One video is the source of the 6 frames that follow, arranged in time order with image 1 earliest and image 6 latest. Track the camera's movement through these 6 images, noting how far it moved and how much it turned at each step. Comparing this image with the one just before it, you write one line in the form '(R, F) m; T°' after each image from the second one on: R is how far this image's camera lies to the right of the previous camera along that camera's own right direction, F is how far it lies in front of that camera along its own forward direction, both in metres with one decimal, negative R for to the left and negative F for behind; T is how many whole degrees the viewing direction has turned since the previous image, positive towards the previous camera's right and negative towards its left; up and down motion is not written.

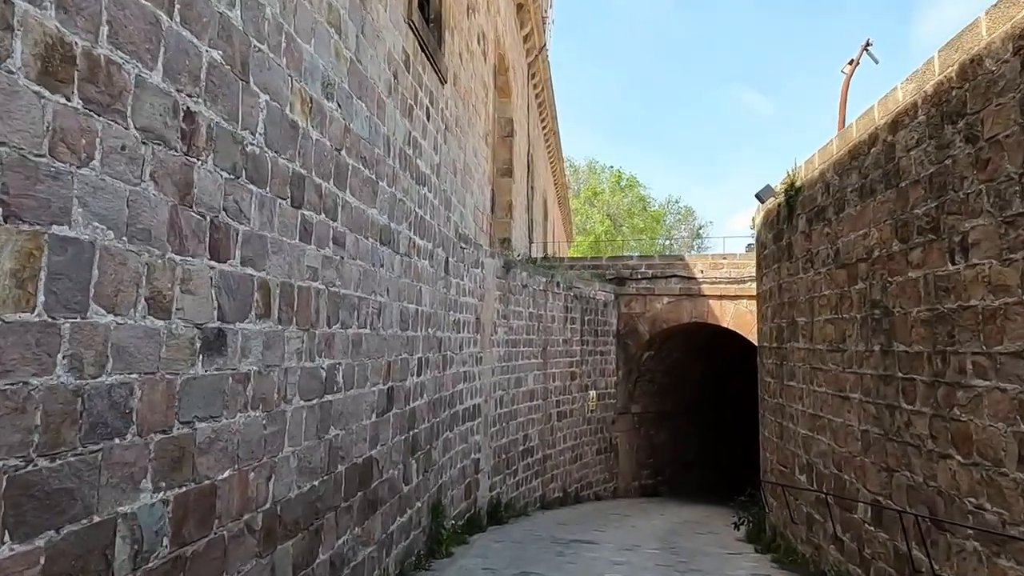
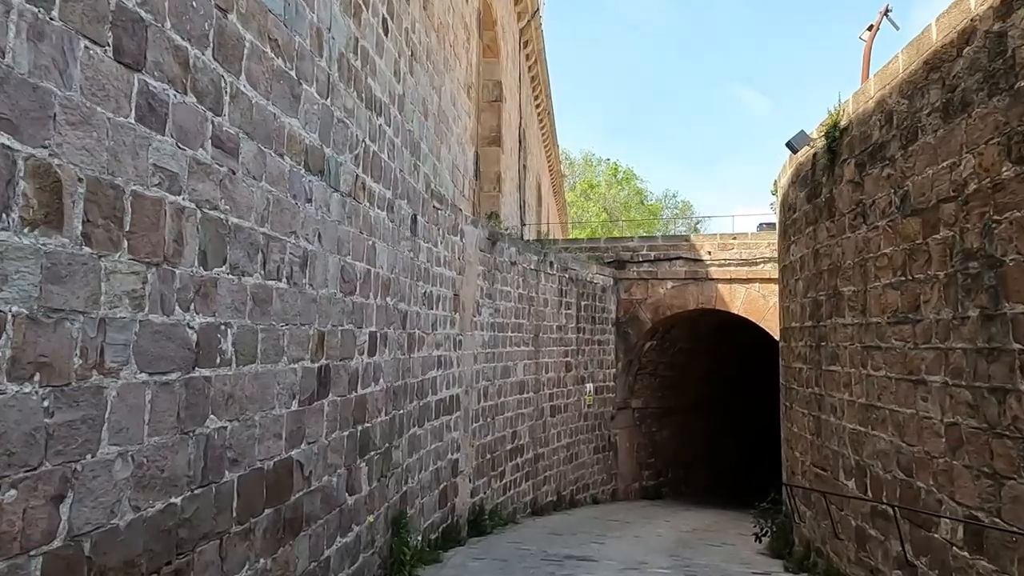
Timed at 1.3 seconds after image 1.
(+0.1, +1.3) m; 0°
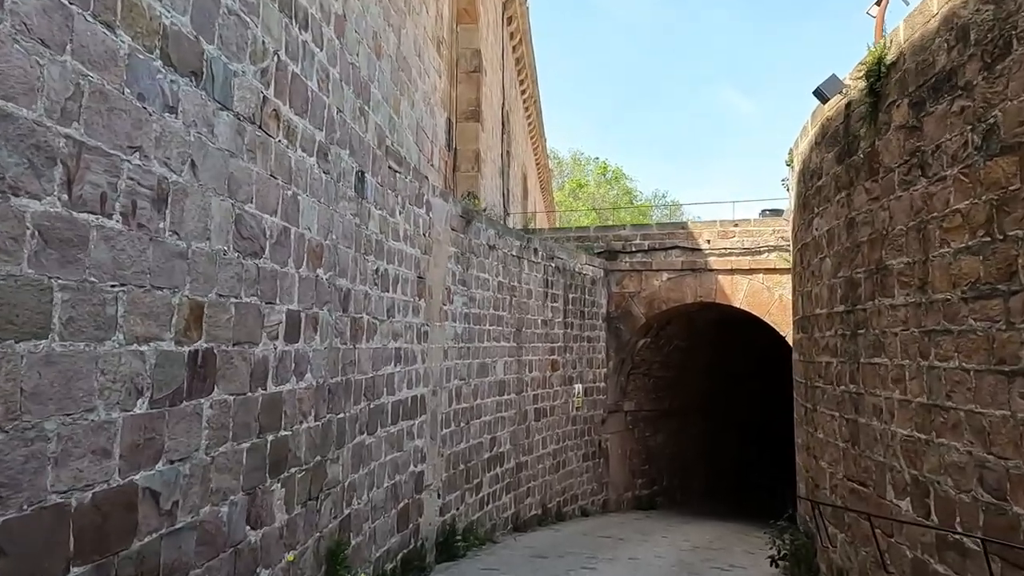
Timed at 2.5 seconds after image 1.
(+0.1, +1.1) m; +1°
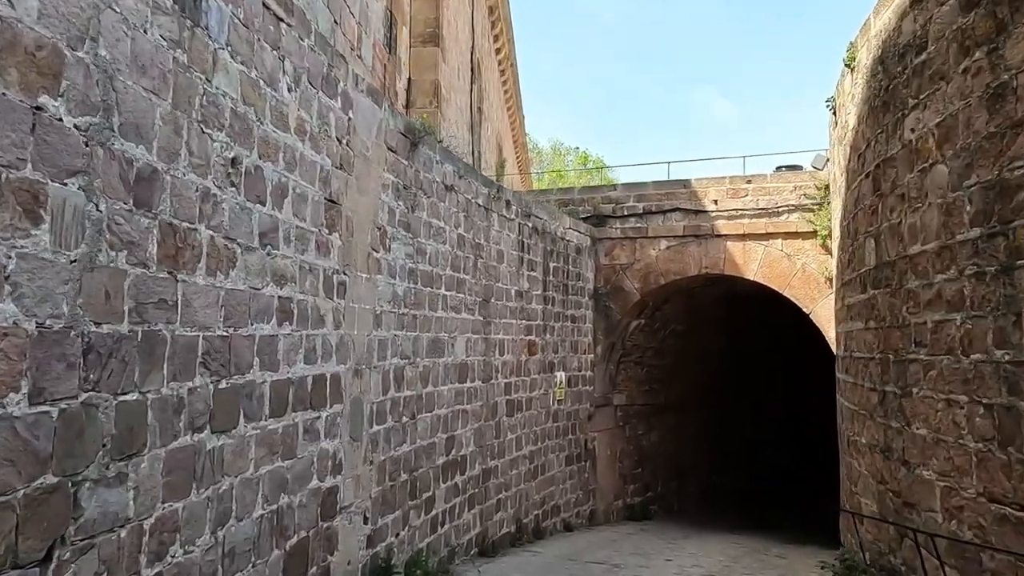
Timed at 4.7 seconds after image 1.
(+0.1, +2.0) m; +2°
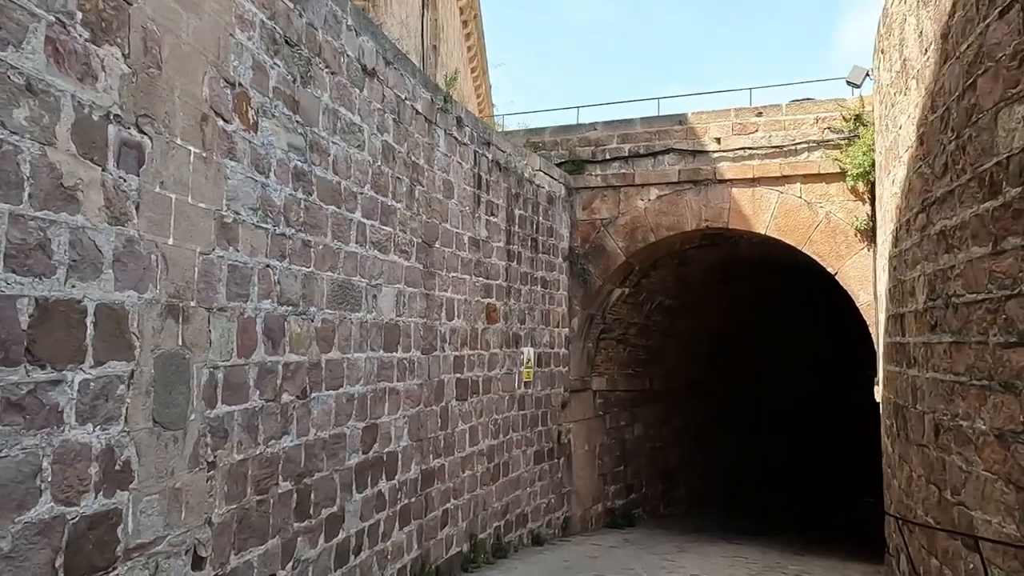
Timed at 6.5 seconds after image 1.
(+0.1, +1.9) m; +2°
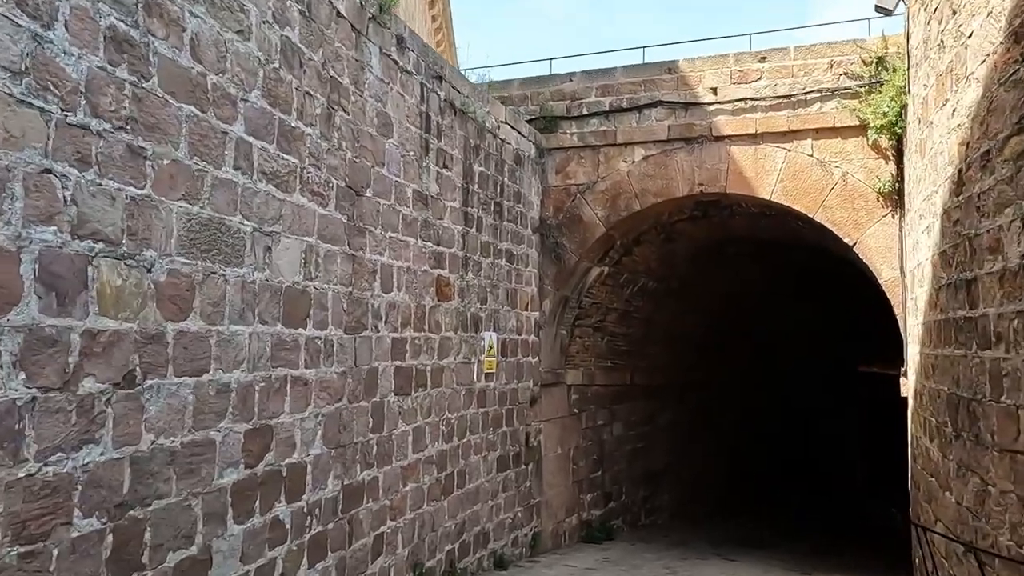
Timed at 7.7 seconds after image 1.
(+0.1, +1.2) m; +2°
